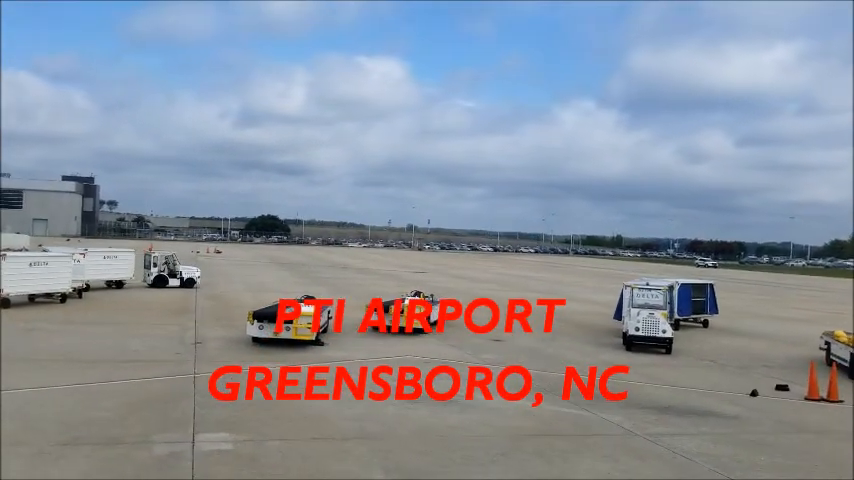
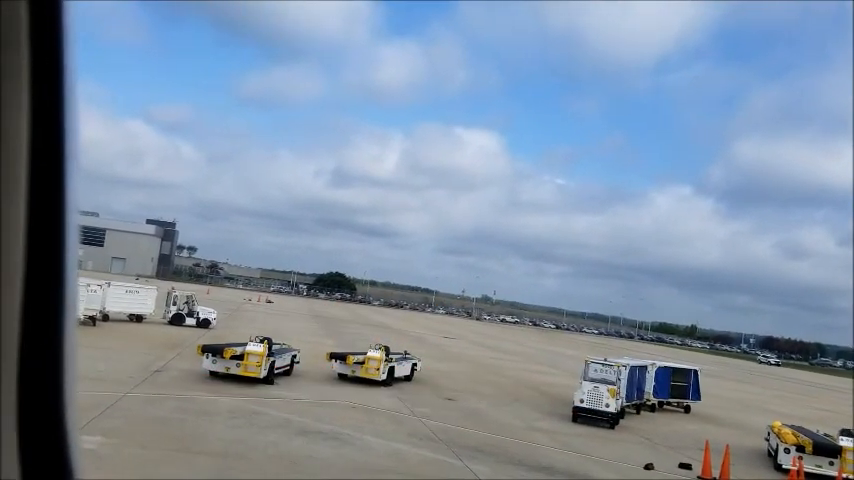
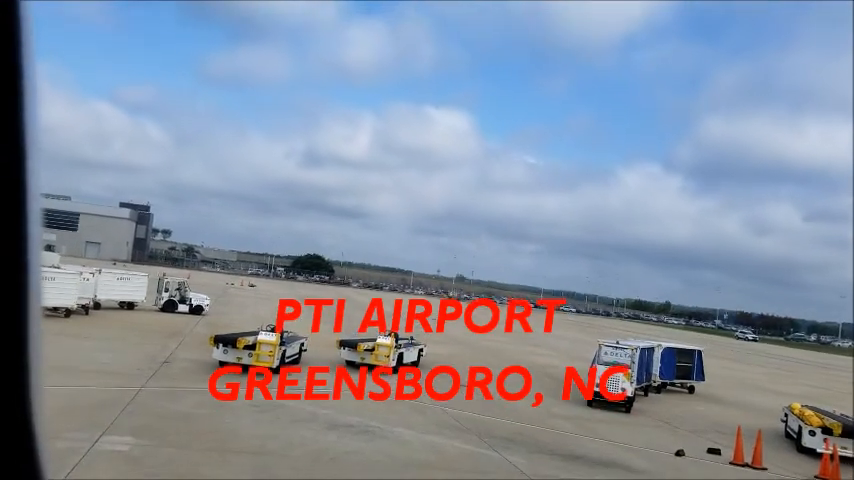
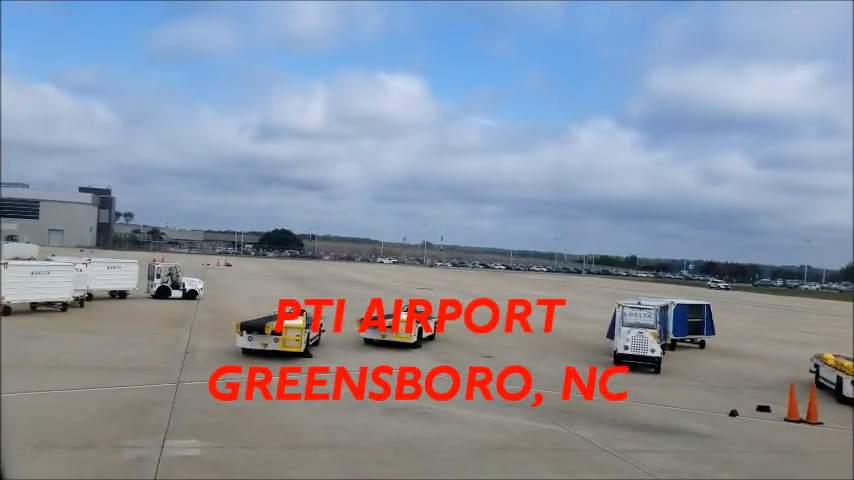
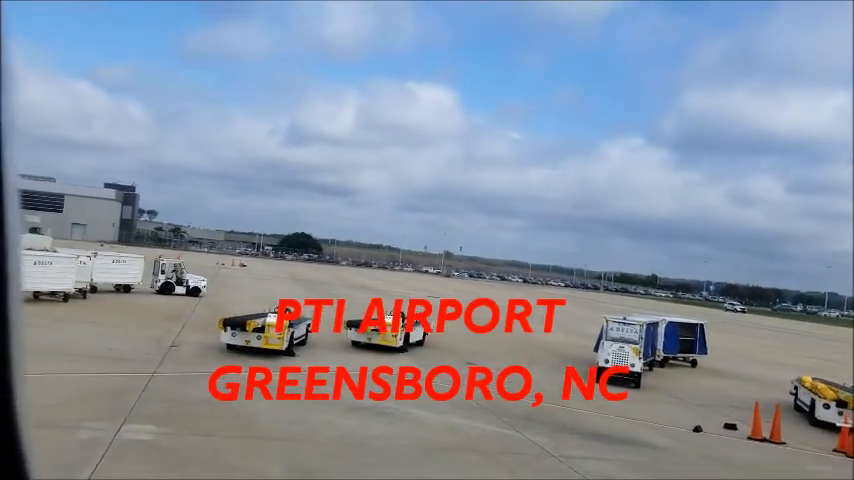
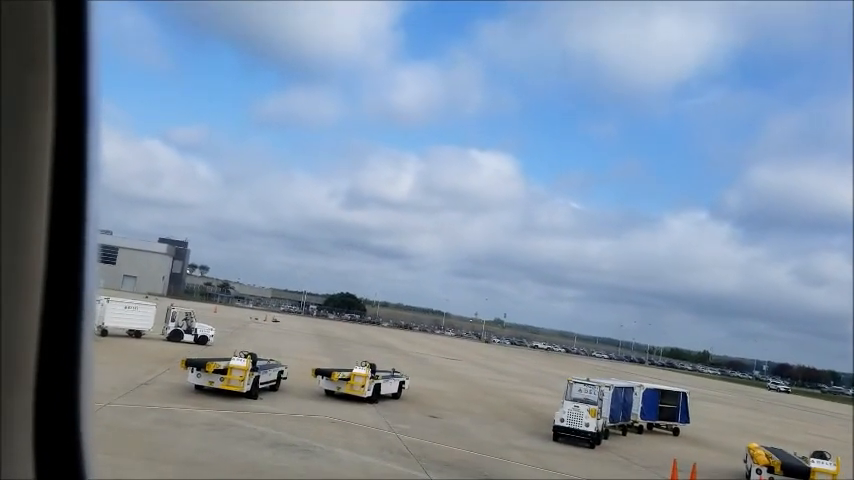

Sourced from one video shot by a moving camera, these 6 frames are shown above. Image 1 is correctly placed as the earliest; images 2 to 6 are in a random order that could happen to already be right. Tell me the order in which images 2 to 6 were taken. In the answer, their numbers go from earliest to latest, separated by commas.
4, 5, 3, 2, 6
